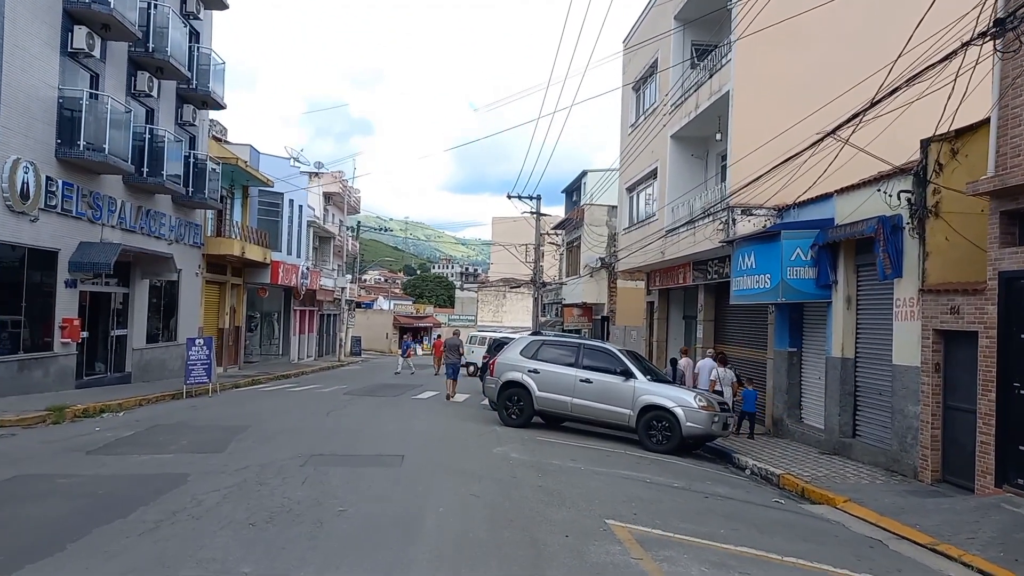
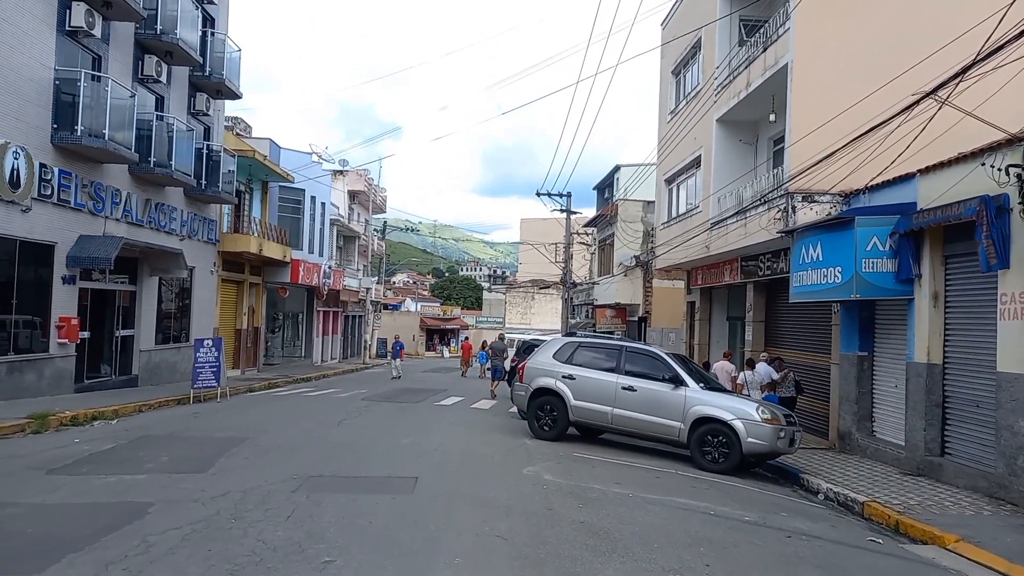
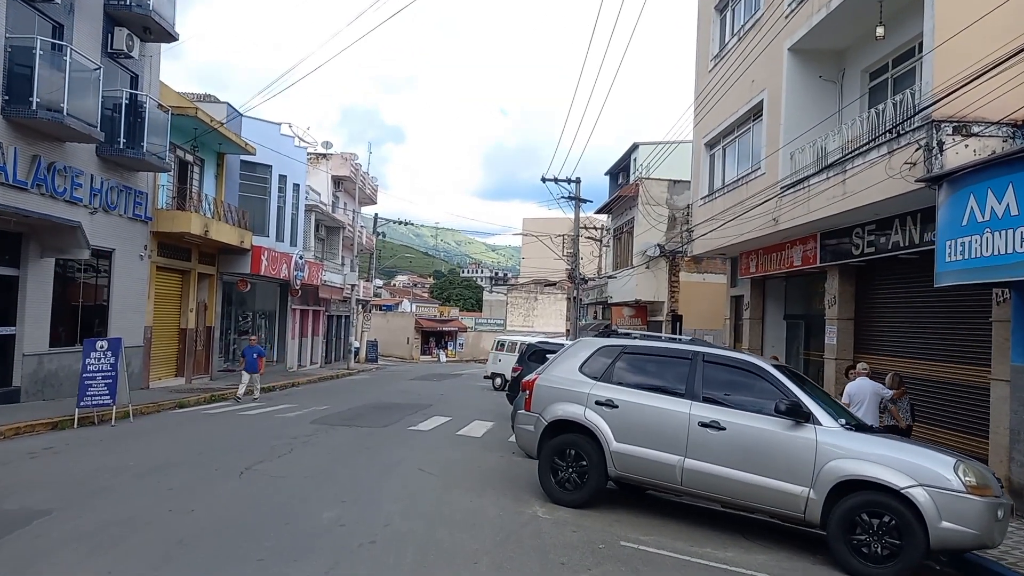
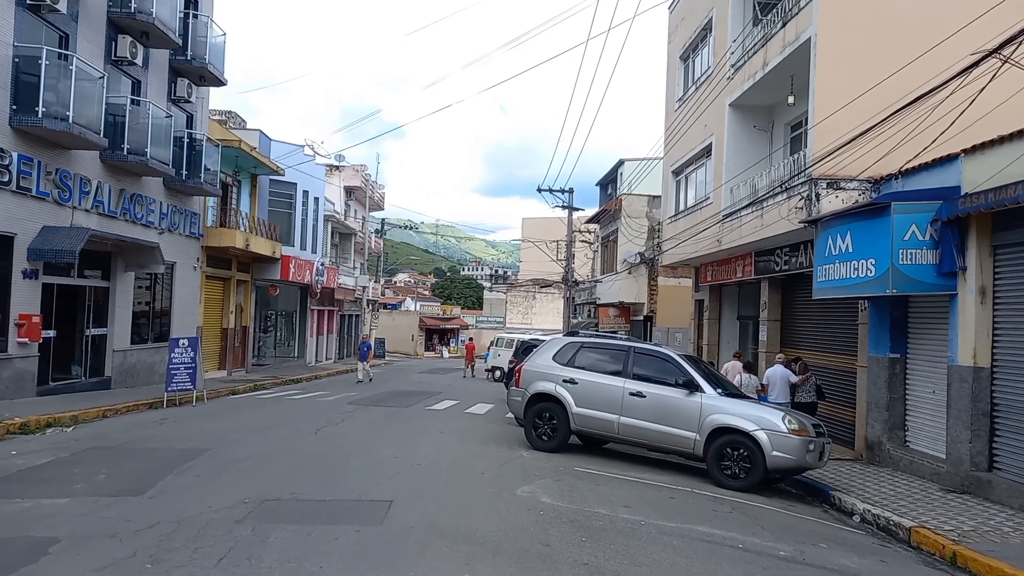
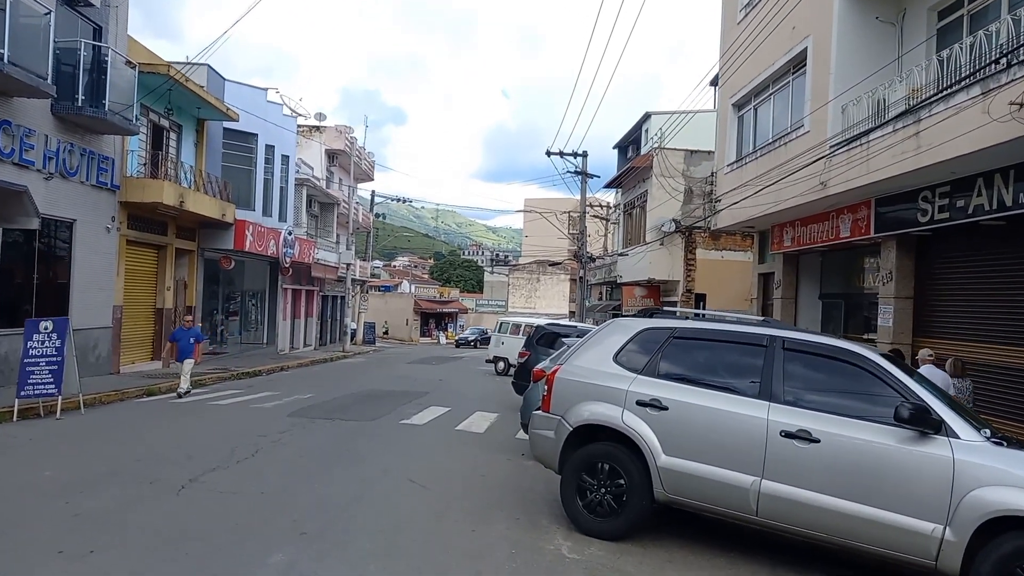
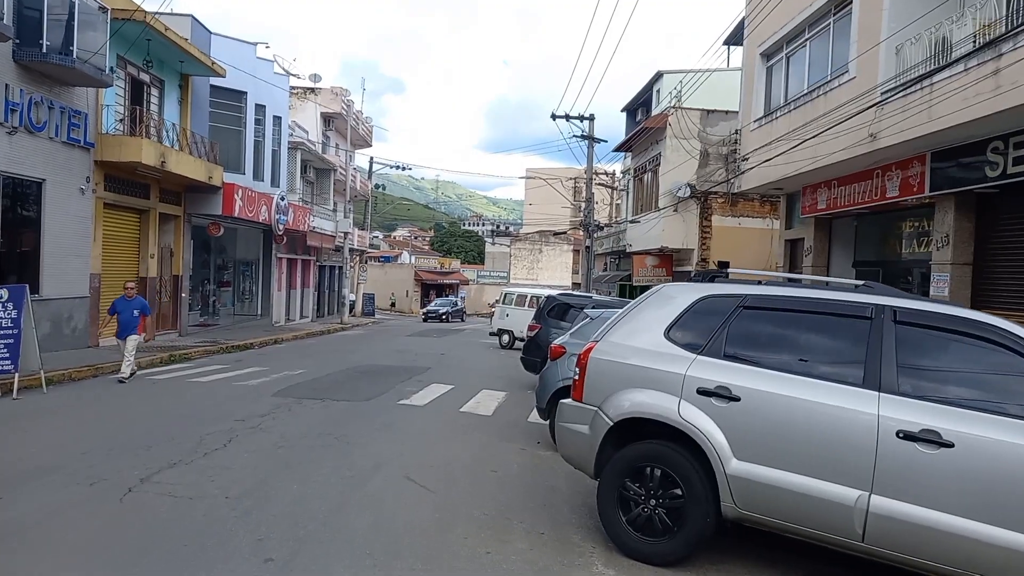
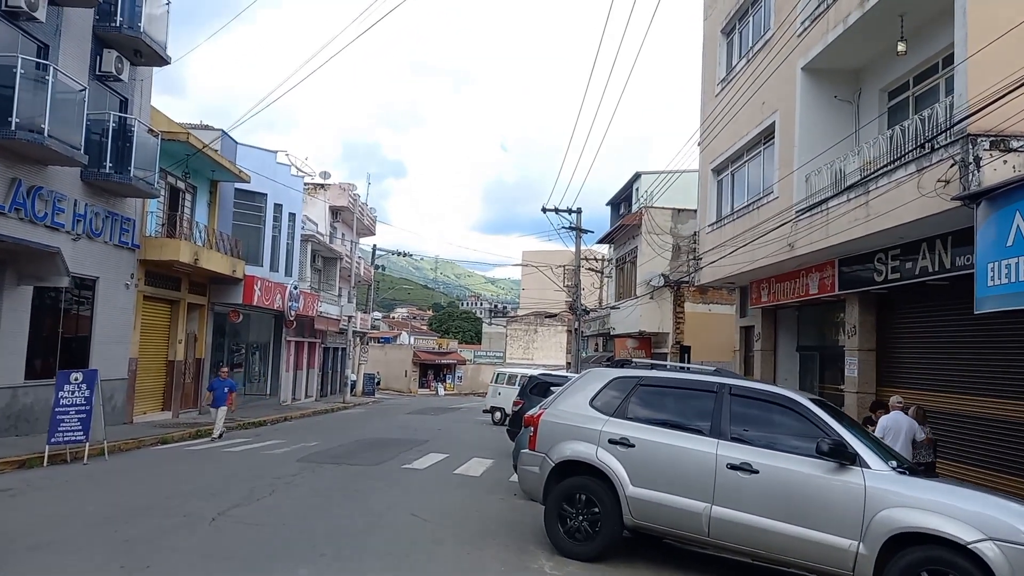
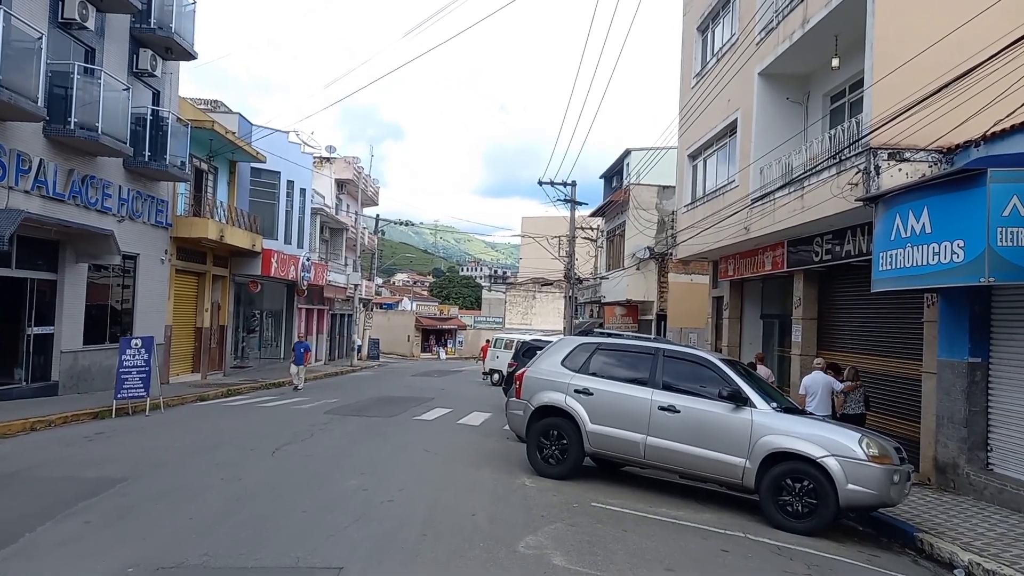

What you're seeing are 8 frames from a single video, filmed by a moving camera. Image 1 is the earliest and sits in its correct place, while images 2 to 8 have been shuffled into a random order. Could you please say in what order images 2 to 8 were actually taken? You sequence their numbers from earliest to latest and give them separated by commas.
2, 4, 8, 3, 7, 5, 6
